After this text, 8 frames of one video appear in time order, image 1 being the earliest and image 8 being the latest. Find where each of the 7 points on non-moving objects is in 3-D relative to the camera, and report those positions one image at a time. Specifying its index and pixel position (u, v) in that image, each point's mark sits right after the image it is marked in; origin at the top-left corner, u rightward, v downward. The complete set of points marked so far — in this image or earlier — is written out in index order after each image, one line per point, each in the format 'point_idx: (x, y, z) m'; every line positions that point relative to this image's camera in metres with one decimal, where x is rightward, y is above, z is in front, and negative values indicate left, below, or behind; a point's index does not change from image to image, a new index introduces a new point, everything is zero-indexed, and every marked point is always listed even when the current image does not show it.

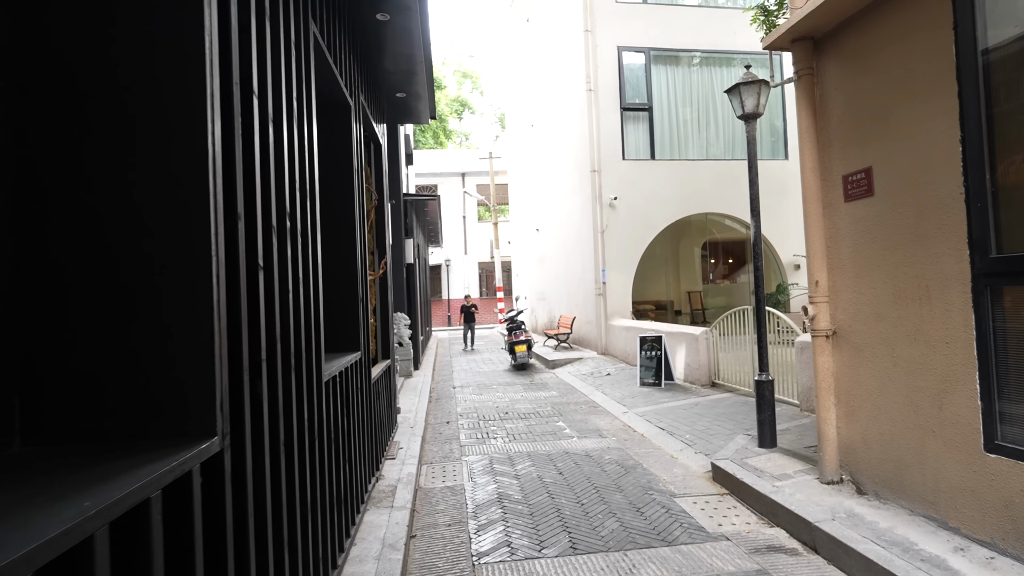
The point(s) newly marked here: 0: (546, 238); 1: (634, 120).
0: (+1.0, +1.4, +16.4) m
1: (+2.7, +3.7, +12.2) m
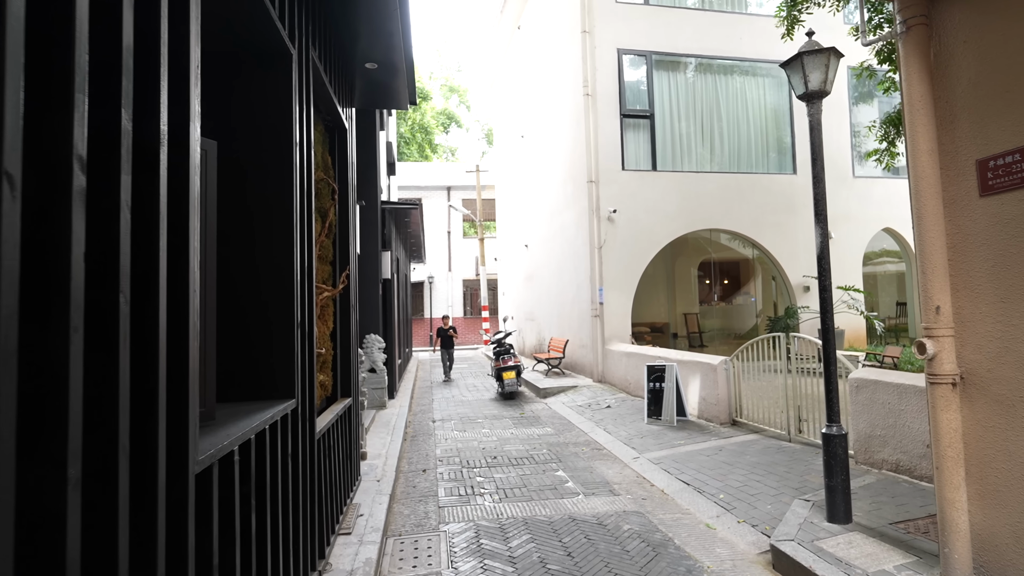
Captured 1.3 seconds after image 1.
0: (+0.7, +0.8, +15.4) m
1: (+2.5, +3.3, +11.3) m
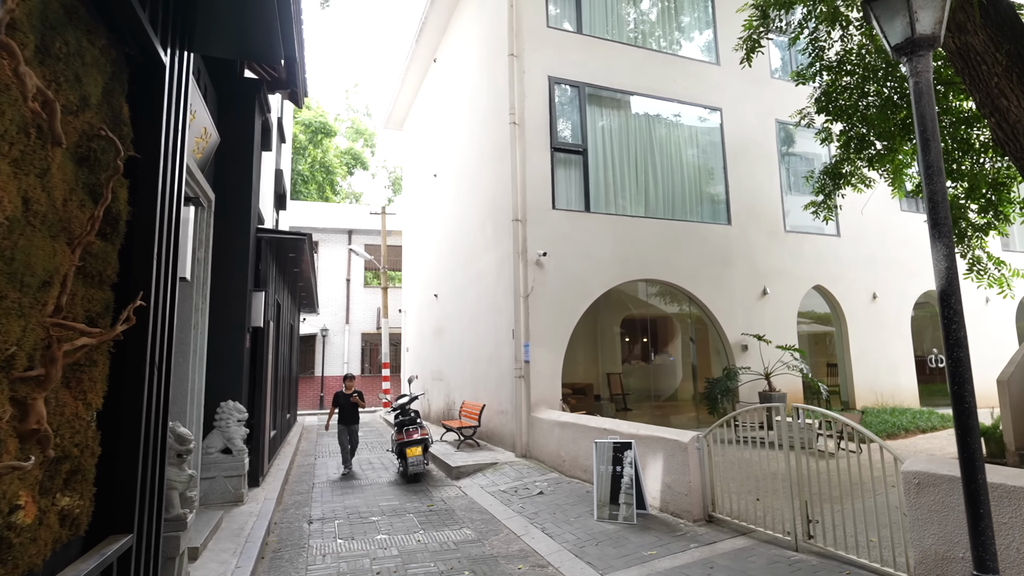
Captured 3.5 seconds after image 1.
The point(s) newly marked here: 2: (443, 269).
0: (-1.6, -0.5, +13.6) m
1: (+1.0, +2.3, +10.2) m
2: (-1.7, +0.4, +14.0) m
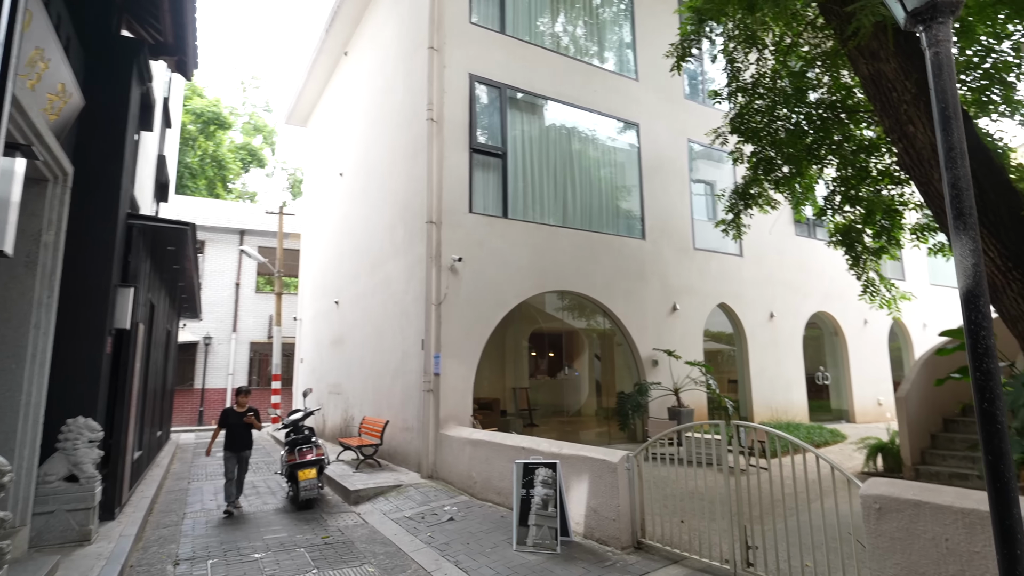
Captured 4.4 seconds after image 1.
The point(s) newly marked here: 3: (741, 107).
0: (-3.7, -0.6, +12.5) m
1: (-0.5, +2.1, +9.7) m
2: (-3.9, +0.3, +12.9) m
3: (+3.8, +3.0, +9.4) m
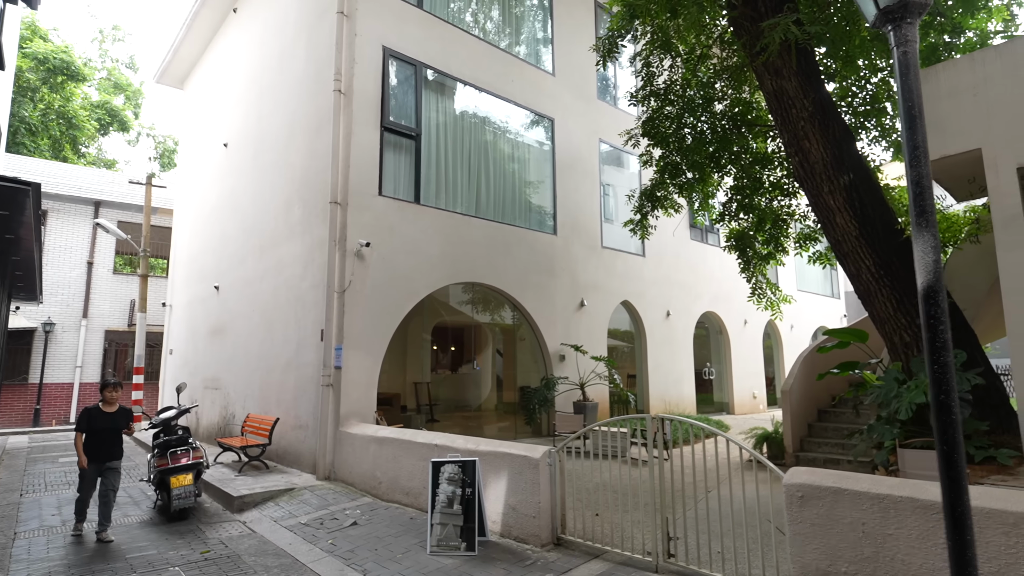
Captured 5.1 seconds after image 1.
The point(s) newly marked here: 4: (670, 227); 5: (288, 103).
0: (-5.7, -0.3, +11.4) m
1: (-1.9, +2.3, +9.1) m
2: (-5.9, +0.6, +11.7) m
3: (+2.4, +3.1, +9.7) m
4: (+3.8, +1.5, +13.7) m
5: (-4.0, +3.3, +10.1) m
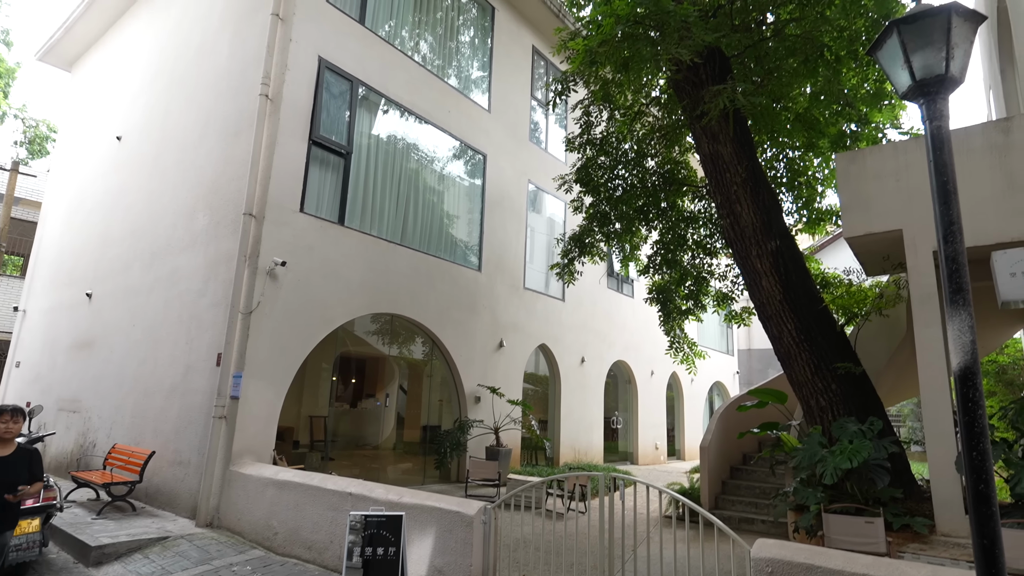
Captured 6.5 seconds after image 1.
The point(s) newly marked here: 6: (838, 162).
0: (-7.2, -0.5, +9.9) m
1: (-2.9, +1.9, +8.5) m
2: (-7.4, +0.5, +10.3) m
3: (+1.3, +2.3, +9.8) m
4: (+1.9, +0.3, +13.9) m
5: (-5.0, +3.1, +9.2) m
6: (+3.4, +1.3, +5.7) m
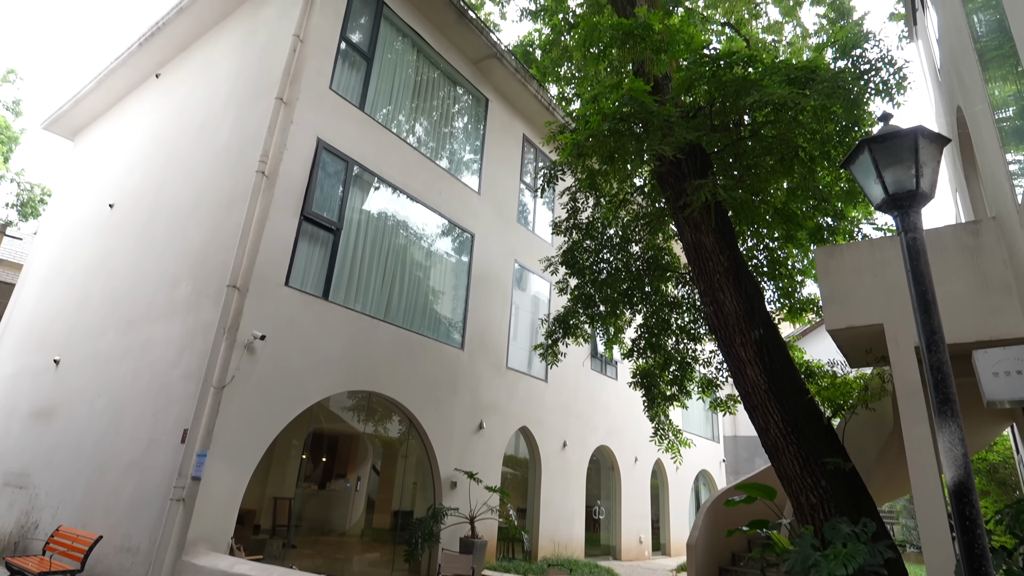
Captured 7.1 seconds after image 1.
0: (-7.5, -1.6, +9.5) m
1: (-3.1, +0.8, +8.6) m
2: (-7.7, -0.7, +10.0) m
3: (+1.1, +0.8, +10.0) m
4: (+1.5, -1.7, +13.8) m
5: (-5.2, +1.9, +9.3) m
6: (+3.2, +0.3, +5.9) m
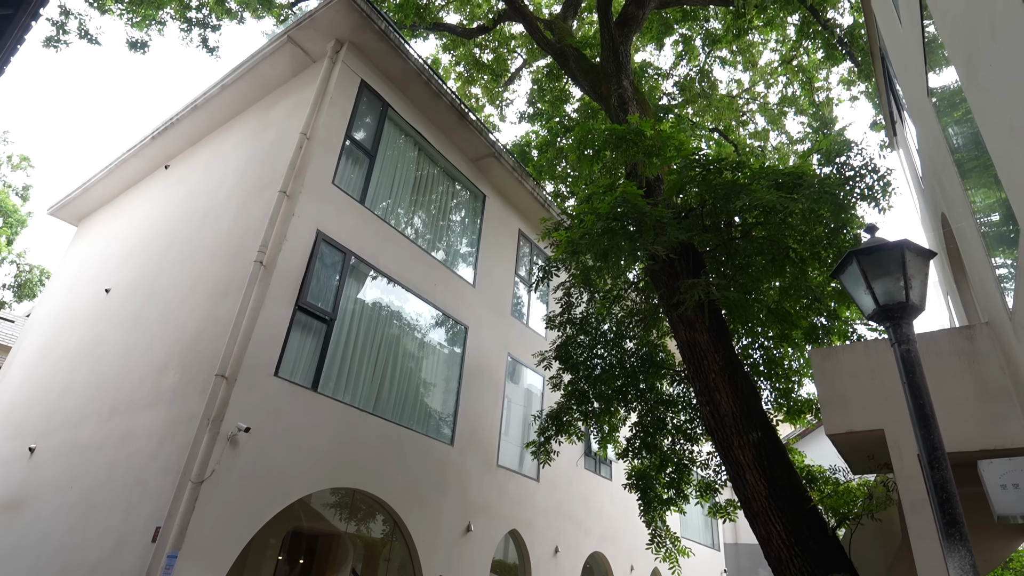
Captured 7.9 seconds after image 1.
0: (-7.6, -3.0, +9.1) m
1: (-3.2, -0.6, +8.6) m
2: (-7.8, -2.2, +9.6) m
3: (+1.0, -0.9, +10.0) m
4: (+1.3, -3.9, +13.4) m
5: (-5.3, +0.4, +9.4) m
6: (+3.2, -0.7, +5.9) m
